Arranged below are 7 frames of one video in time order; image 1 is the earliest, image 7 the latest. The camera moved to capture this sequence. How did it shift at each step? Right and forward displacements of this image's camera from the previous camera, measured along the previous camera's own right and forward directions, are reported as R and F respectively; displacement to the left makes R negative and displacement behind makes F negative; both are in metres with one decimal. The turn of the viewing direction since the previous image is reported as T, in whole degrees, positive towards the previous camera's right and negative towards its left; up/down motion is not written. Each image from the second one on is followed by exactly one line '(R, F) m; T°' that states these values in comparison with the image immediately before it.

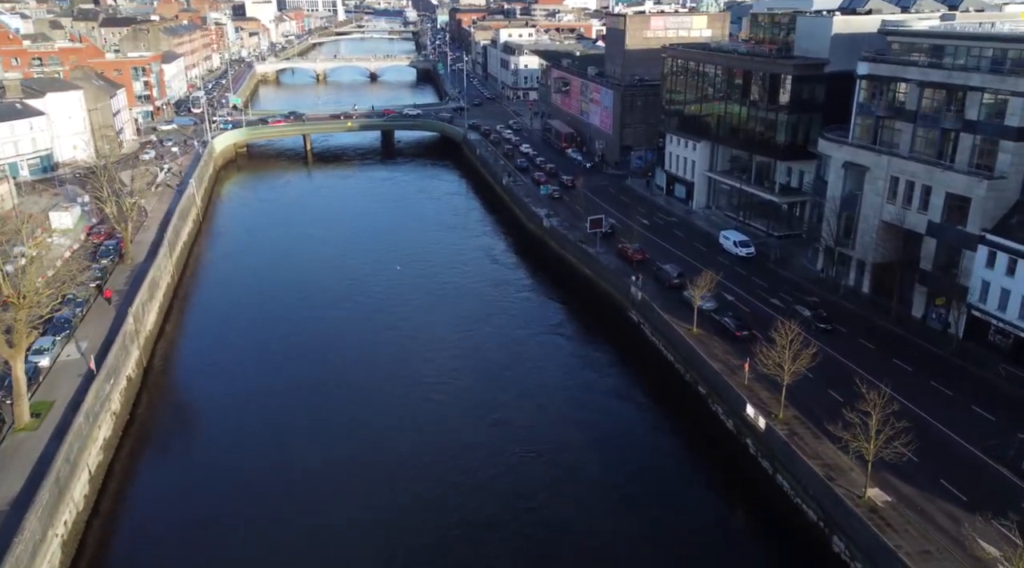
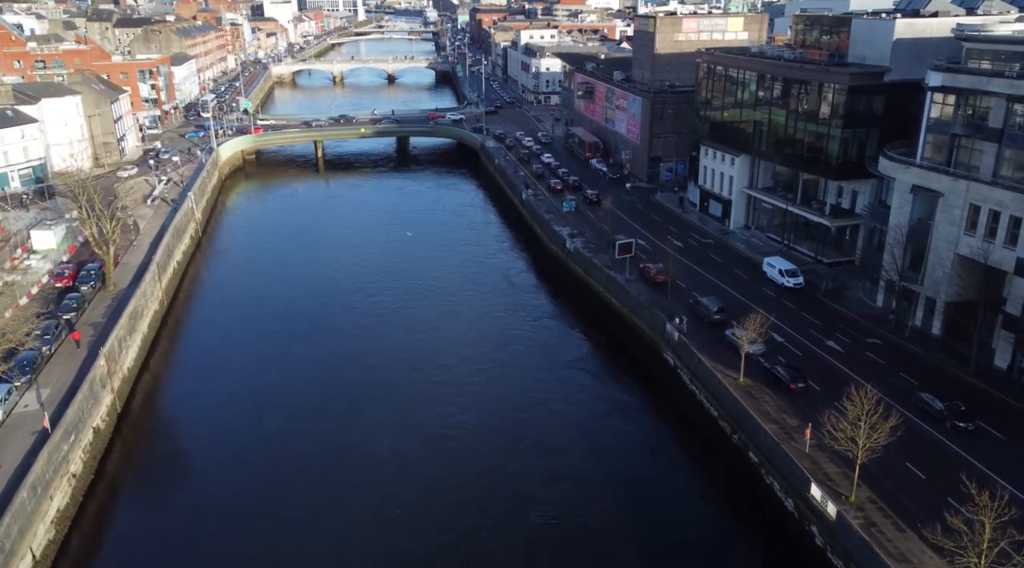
(-0.1, +6.2) m; -1°
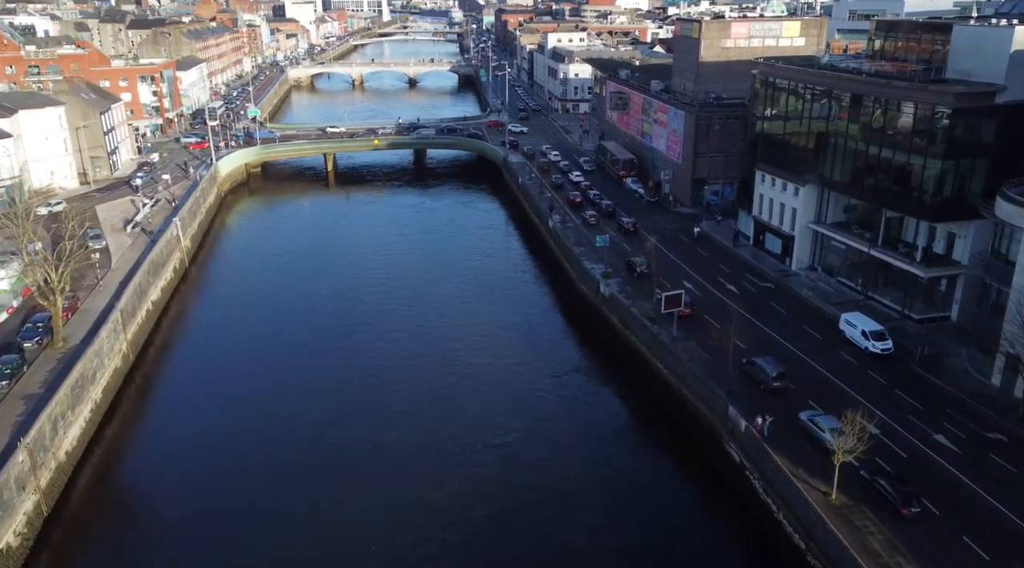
(-0.1, +9.7) m; -2°
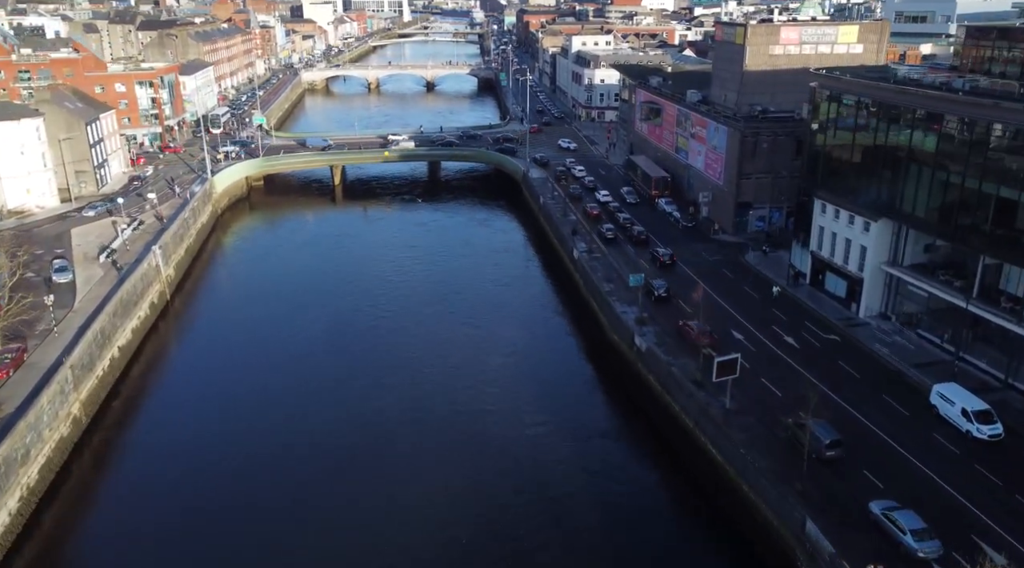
(0.0, +8.4) m; -1°
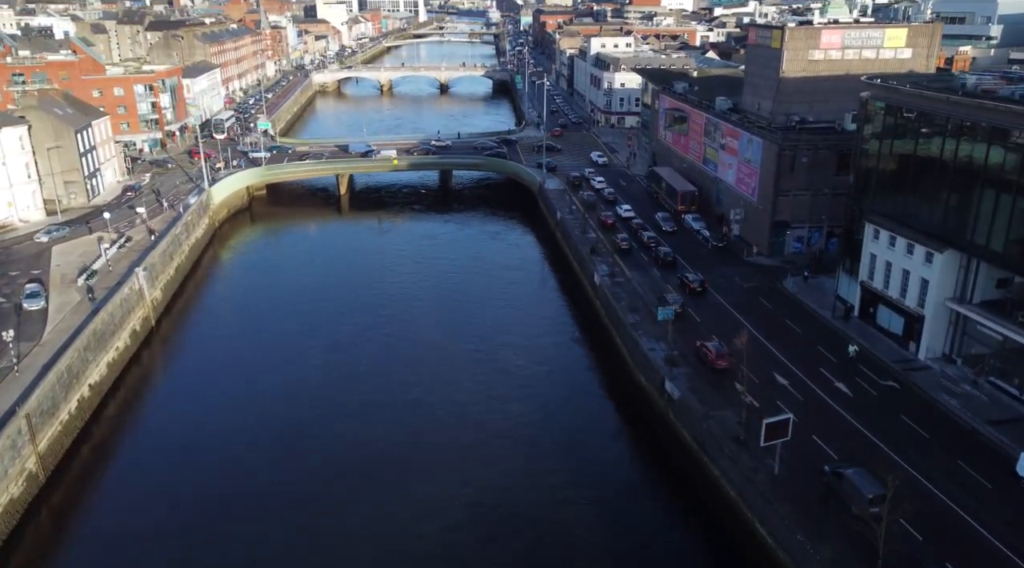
(0.0, +5.6) m; -1°
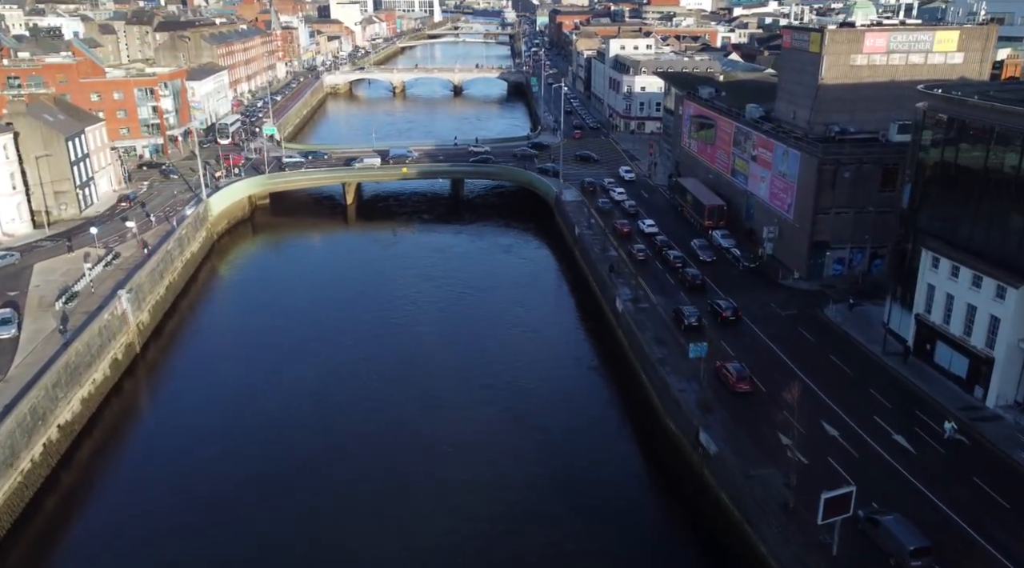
(0.0, +5.0) m; -1°
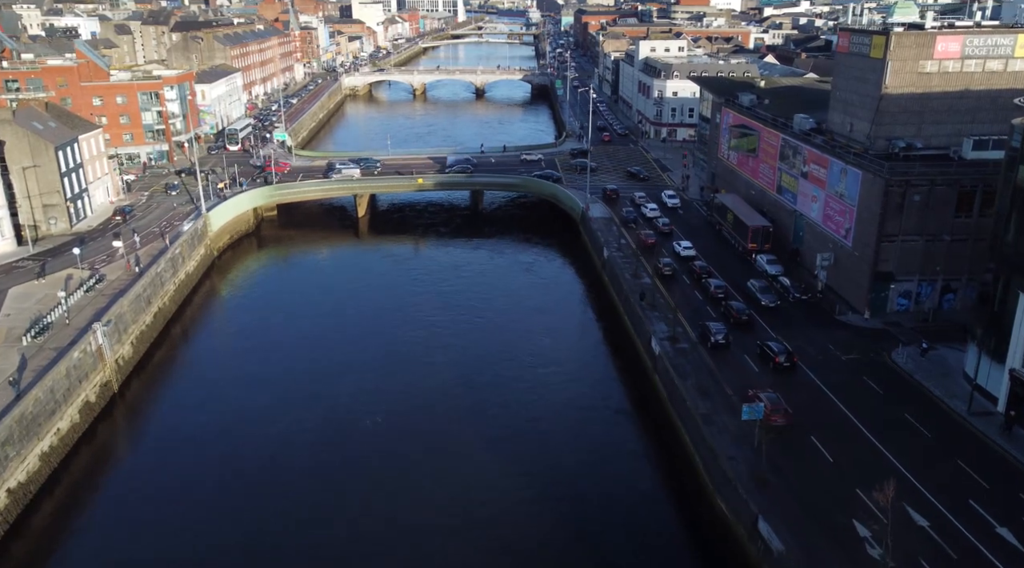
(0.0, +6.4) m; -1°
